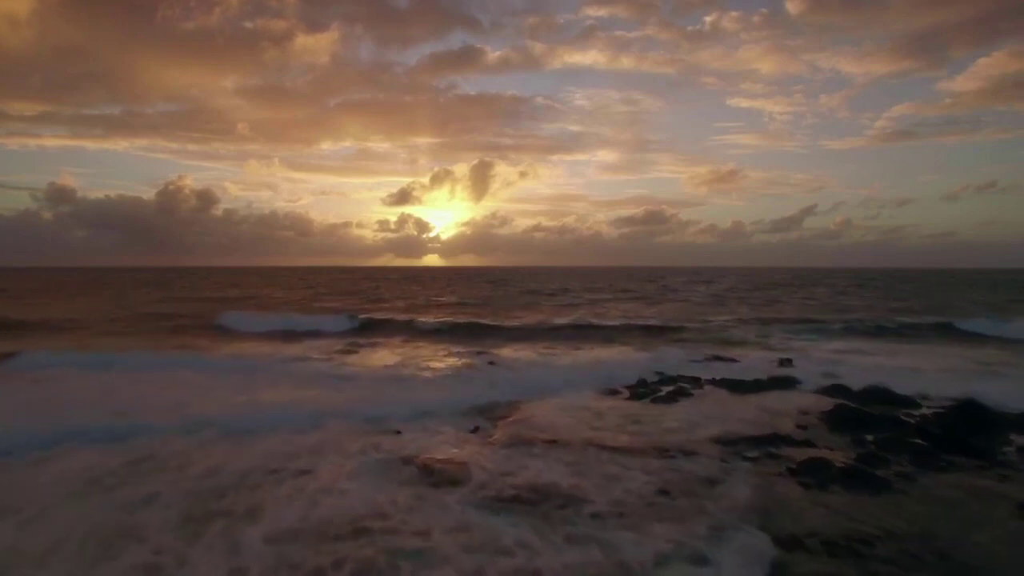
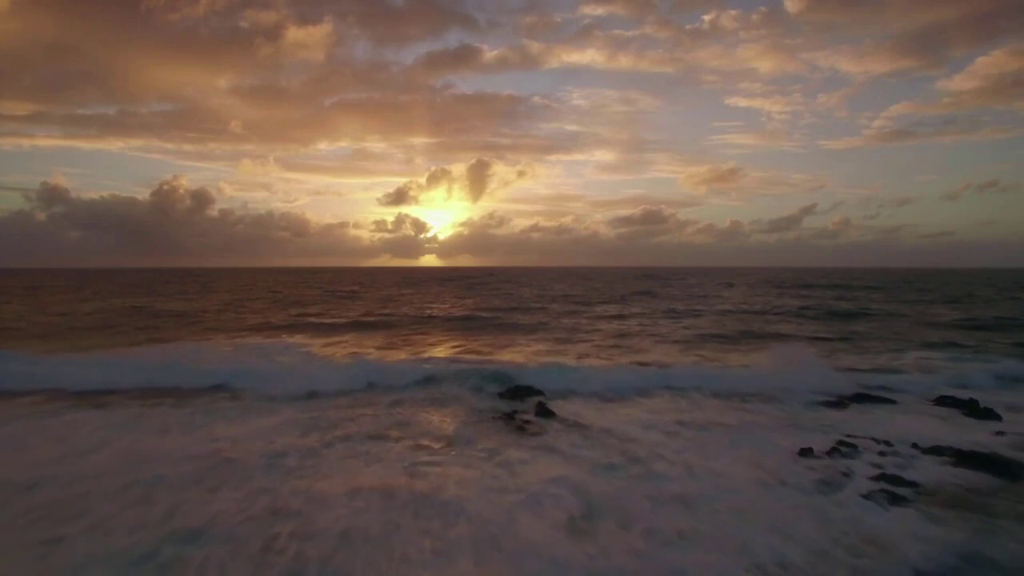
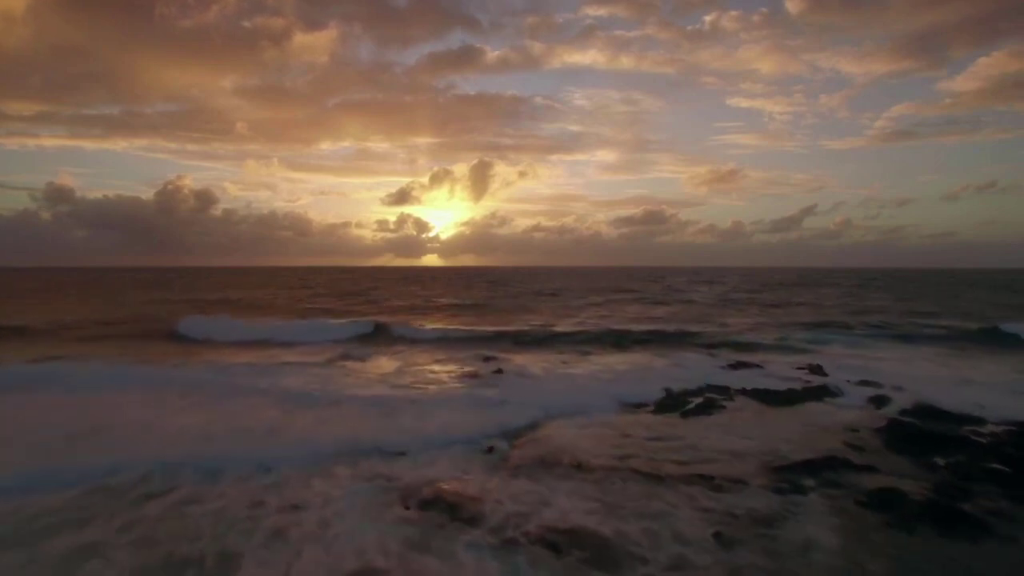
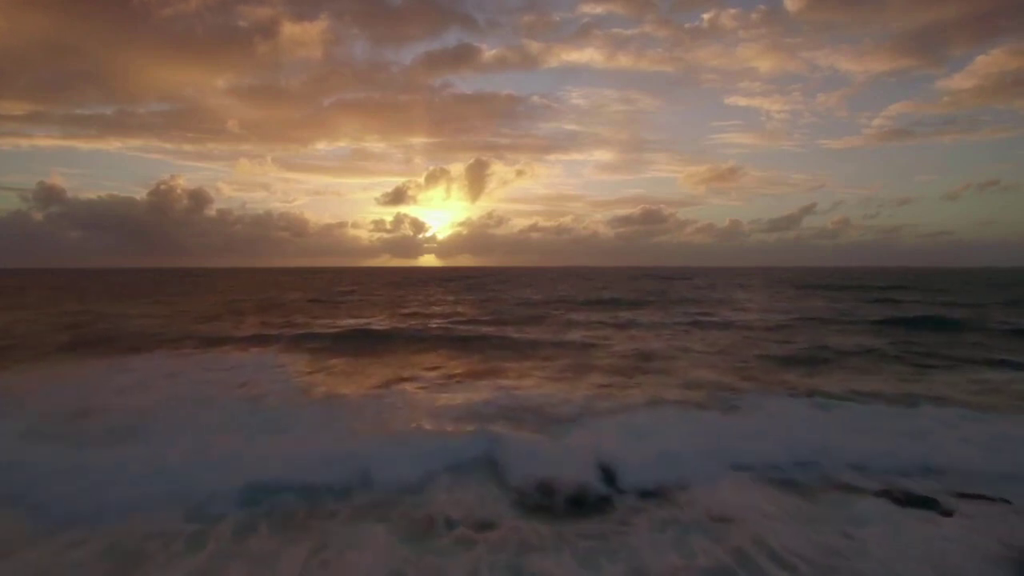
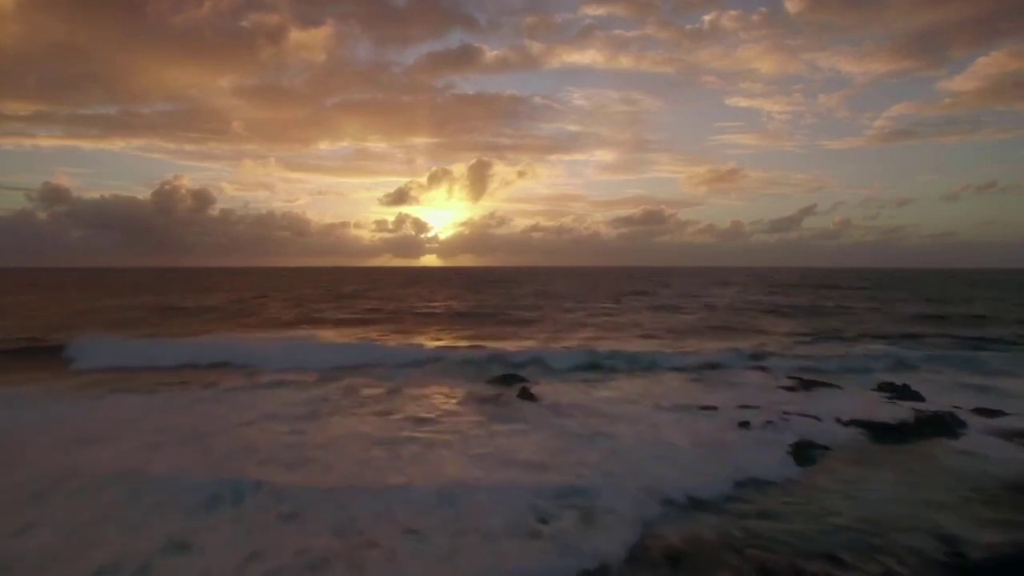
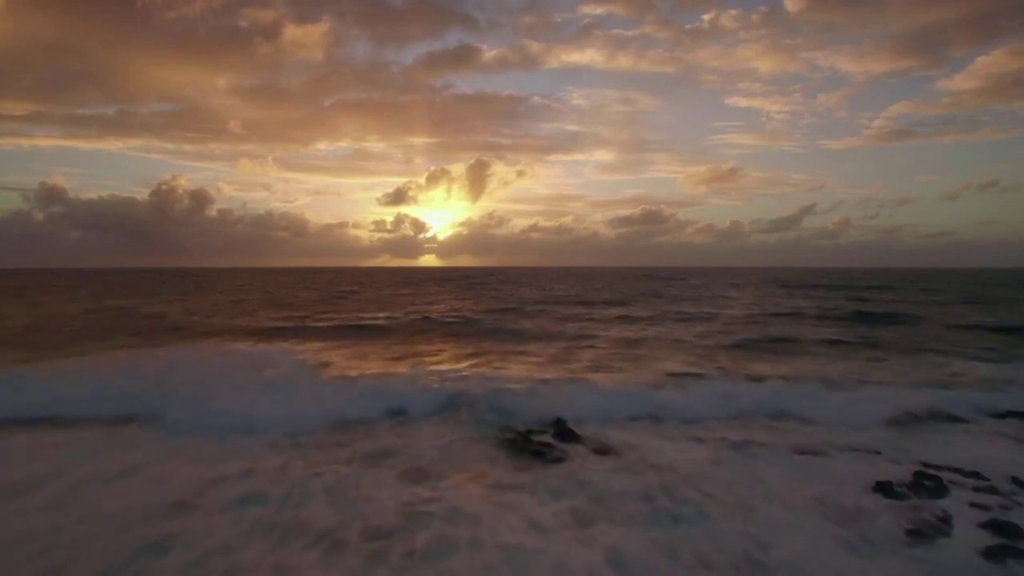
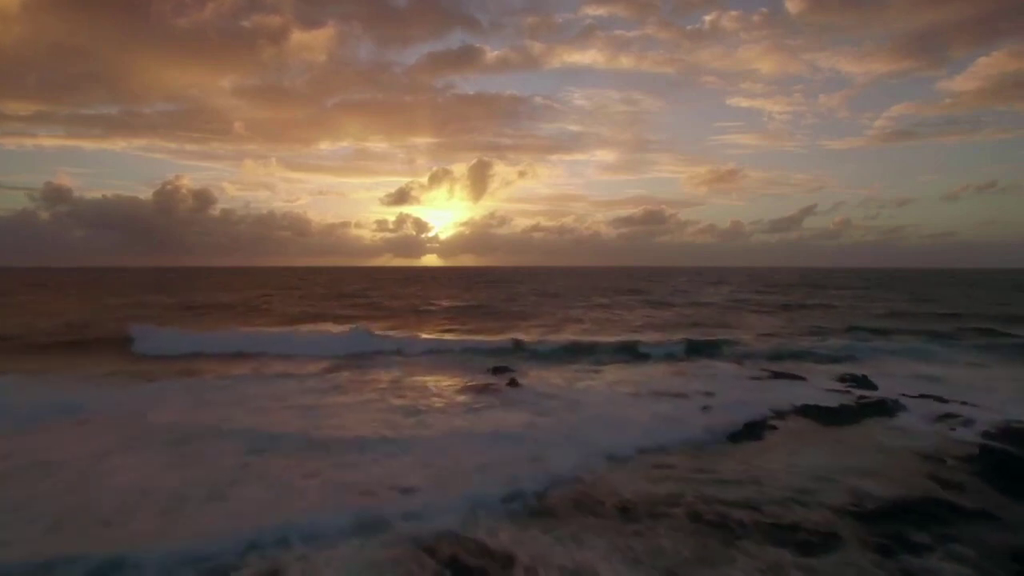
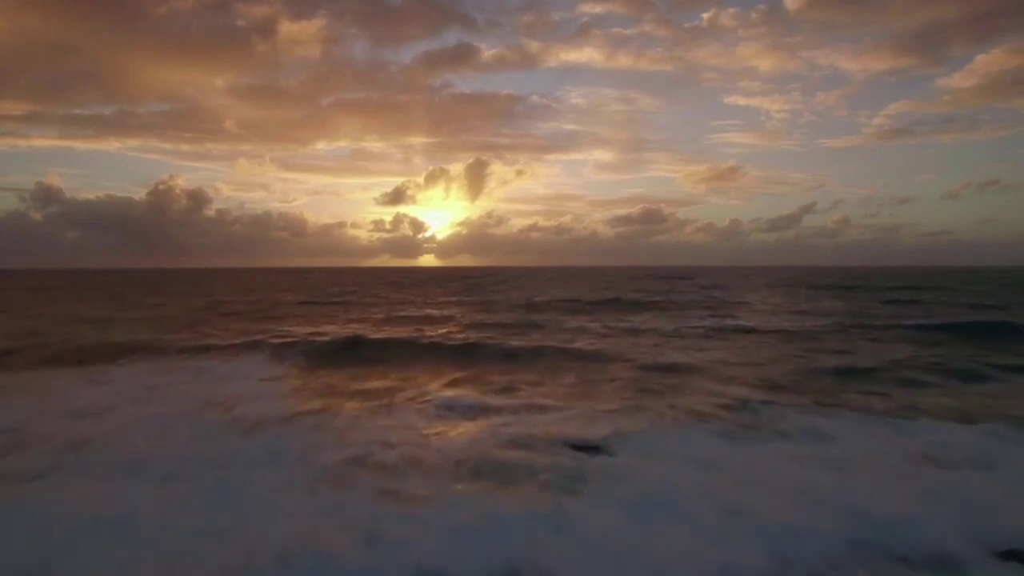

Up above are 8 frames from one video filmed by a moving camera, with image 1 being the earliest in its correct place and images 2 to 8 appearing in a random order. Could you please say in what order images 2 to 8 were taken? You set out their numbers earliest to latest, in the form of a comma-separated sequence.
3, 7, 5, 2, 6, 4, 8
